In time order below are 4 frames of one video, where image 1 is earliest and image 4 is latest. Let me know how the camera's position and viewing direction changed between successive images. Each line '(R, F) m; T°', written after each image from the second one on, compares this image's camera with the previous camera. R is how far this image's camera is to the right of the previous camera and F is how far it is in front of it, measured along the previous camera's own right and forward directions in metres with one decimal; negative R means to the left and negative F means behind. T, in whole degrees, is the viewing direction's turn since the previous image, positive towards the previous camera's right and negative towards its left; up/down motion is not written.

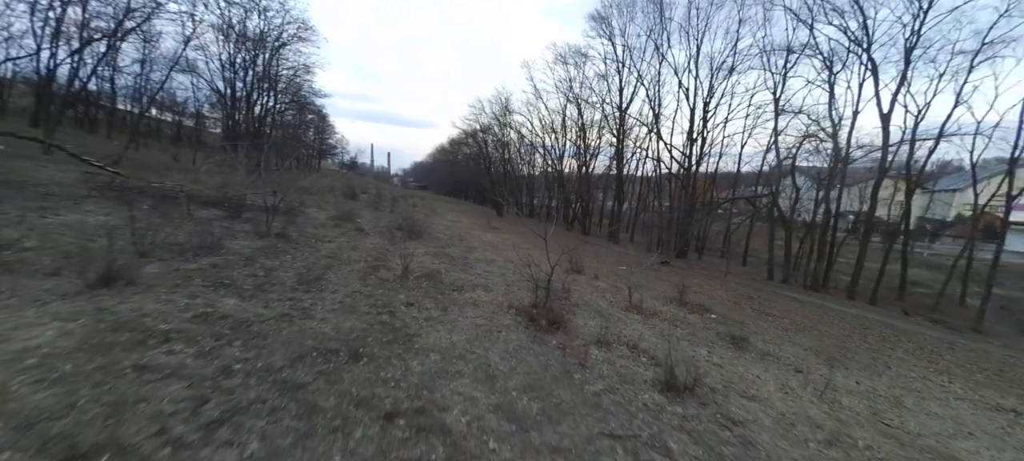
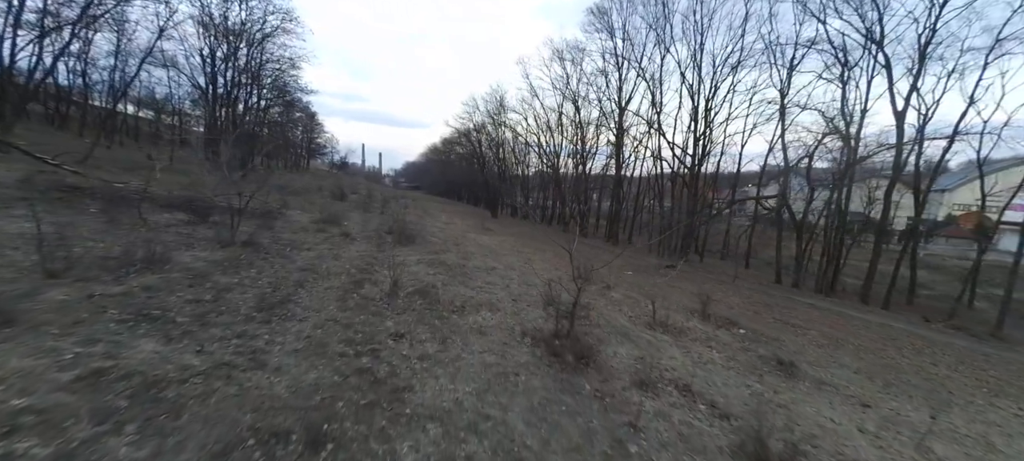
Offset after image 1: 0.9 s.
(-0.3, +1.3) m; +1°
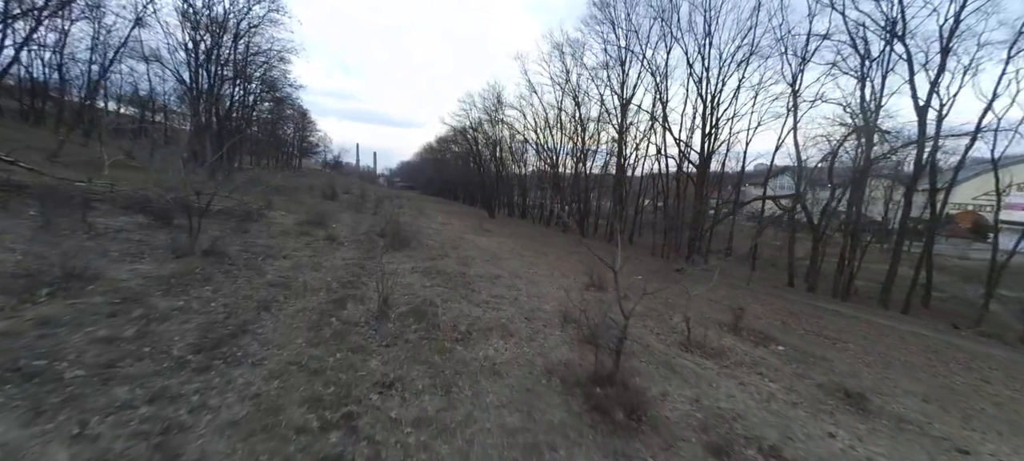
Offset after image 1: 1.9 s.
(-0.3, +1.2) m; +1°
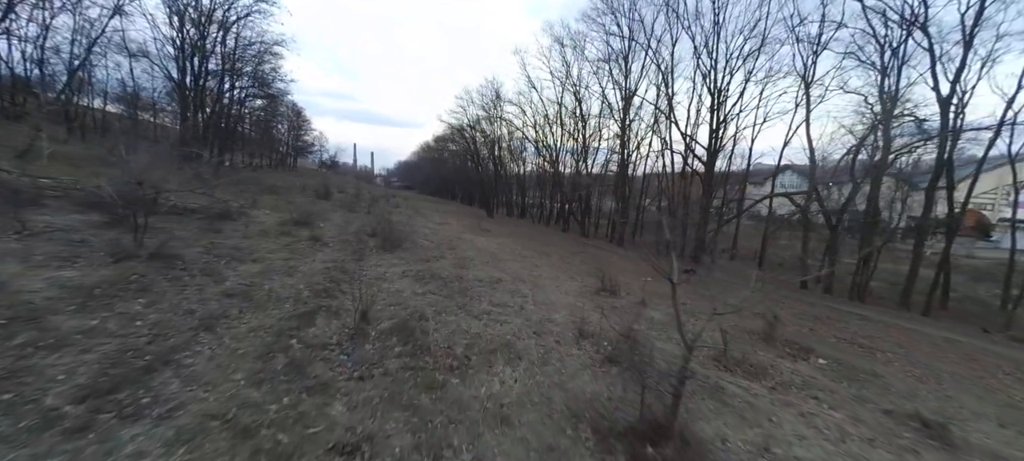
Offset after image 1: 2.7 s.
(-0.1, +1.1) m; 0°
